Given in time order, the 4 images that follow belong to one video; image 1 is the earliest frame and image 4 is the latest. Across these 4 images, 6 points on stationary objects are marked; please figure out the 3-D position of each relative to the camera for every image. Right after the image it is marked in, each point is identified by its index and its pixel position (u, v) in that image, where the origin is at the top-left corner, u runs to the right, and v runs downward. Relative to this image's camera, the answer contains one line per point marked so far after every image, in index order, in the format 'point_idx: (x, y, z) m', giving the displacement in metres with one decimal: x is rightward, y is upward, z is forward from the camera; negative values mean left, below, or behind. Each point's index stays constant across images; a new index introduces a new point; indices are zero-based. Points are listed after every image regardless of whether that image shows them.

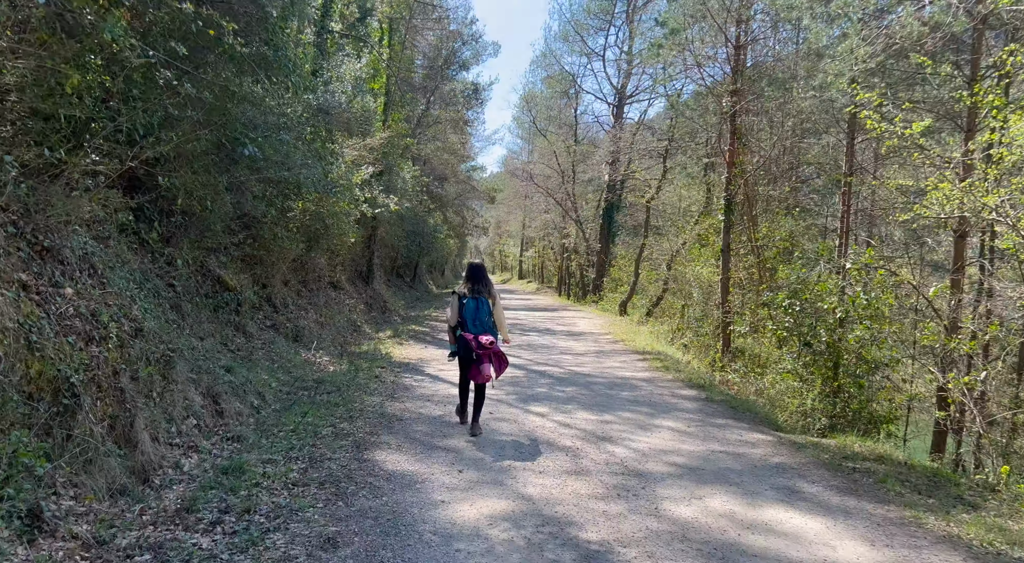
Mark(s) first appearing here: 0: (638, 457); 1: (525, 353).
0: (+1.1, -1.6, +6.4) m
1: (+0.2, -1.3, +13.4) m
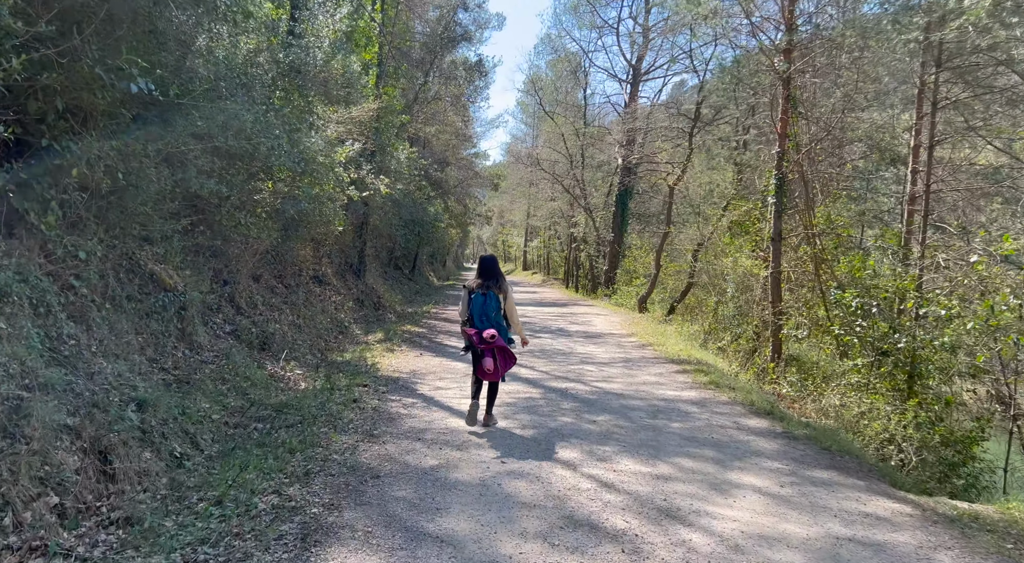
0: (+1.3, -1.6, +4.2) m
1: (+0.4, -1.3, +11.2) m
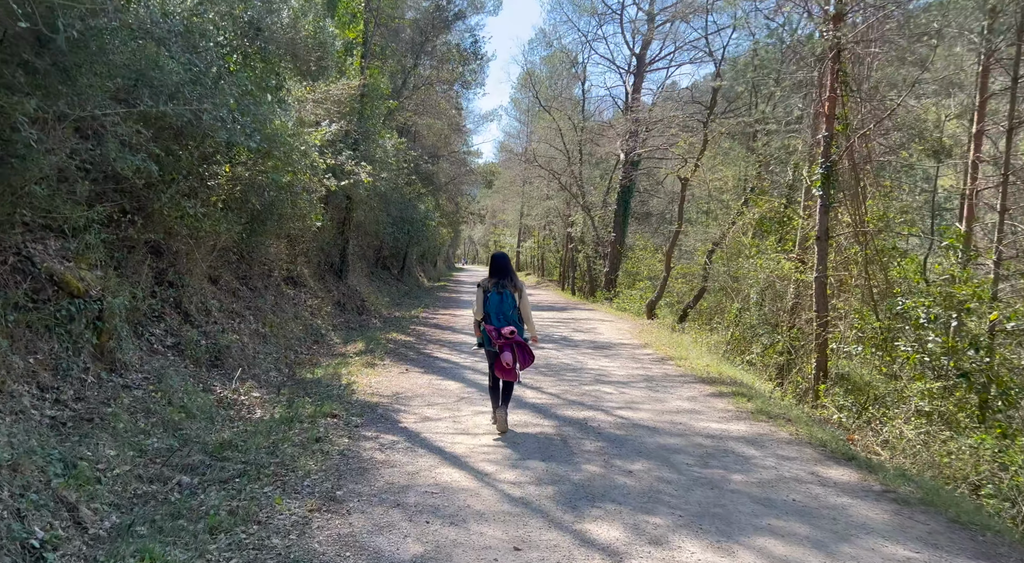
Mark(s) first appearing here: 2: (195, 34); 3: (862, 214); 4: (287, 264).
0: (+1.4, -1.7, +2.4) m
1: (+0.4, -1.3, +9.4) m
2: (-3.2, +2.5, +7.2) m
3: (+5.1, +1.0, +10.5) m
4: (-4.5, +0.3, +14.2) m
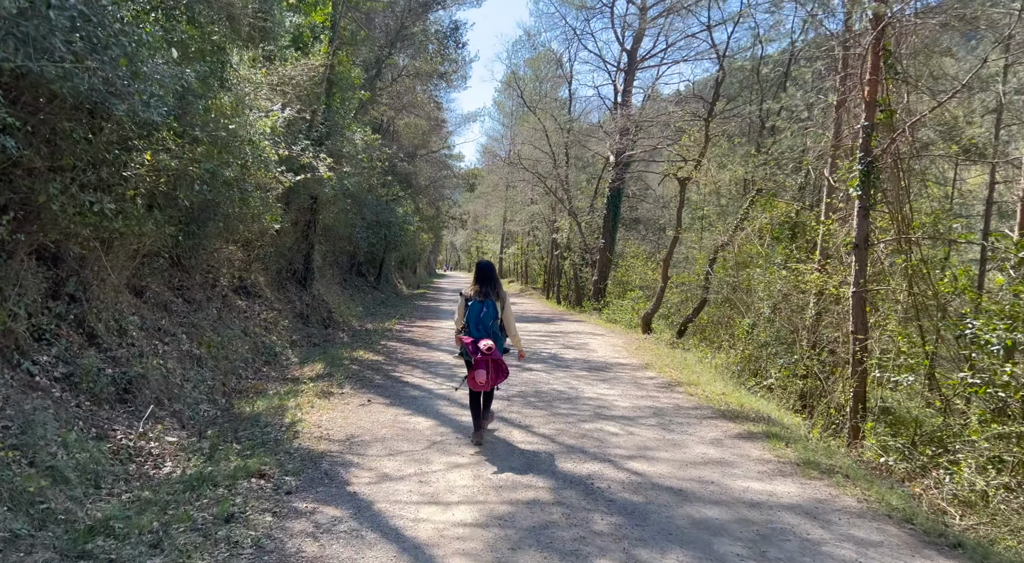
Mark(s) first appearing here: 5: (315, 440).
0: (+1.4, -1.8, +0.8) m
1: (+0.2, -1.5, +7.8) m
2: (-3.3, +2.4, +5.5) m
3: (+4.9, +0.8, +9.0) m
4: (-4.8, +0.2, +12.4) m
5: (-1.8, -1.5, +6.5) m
